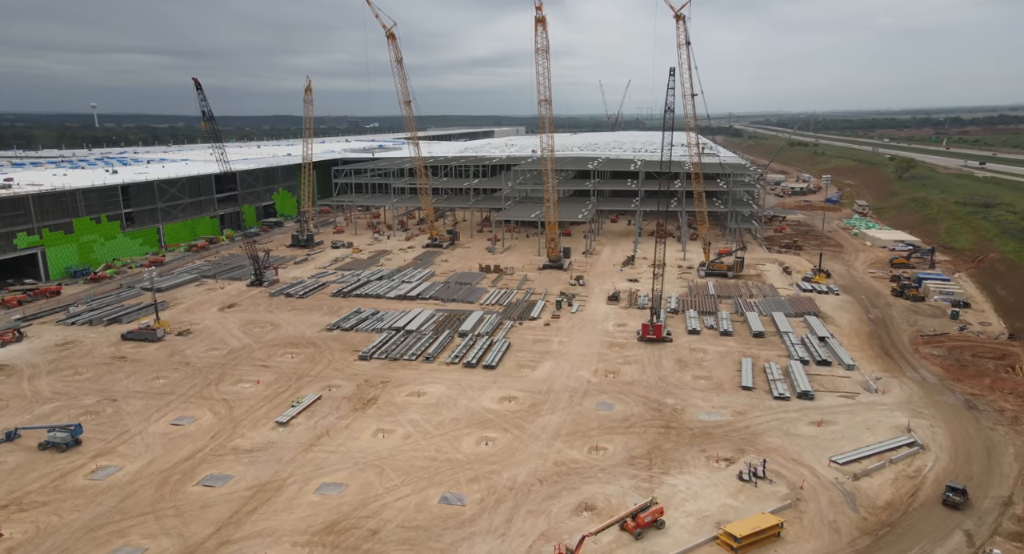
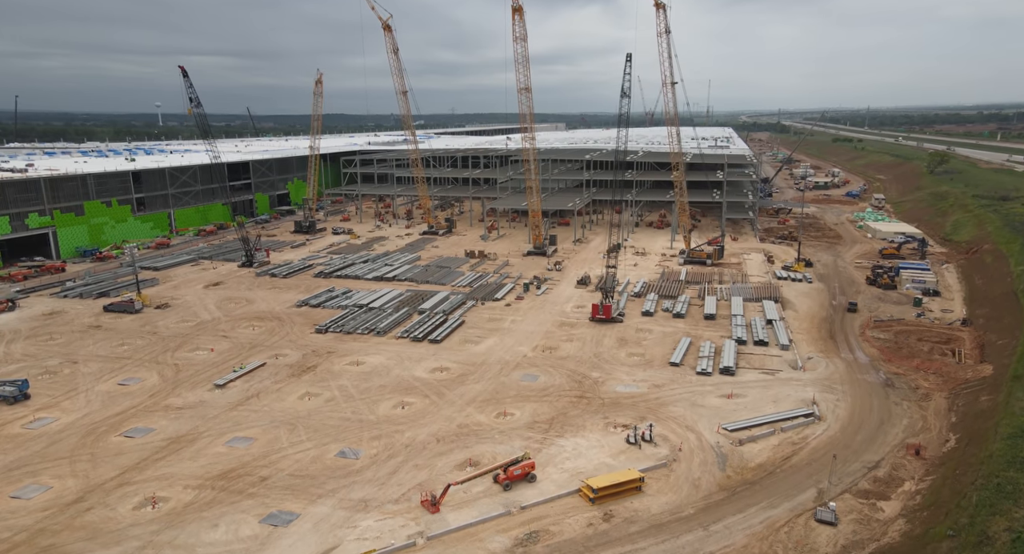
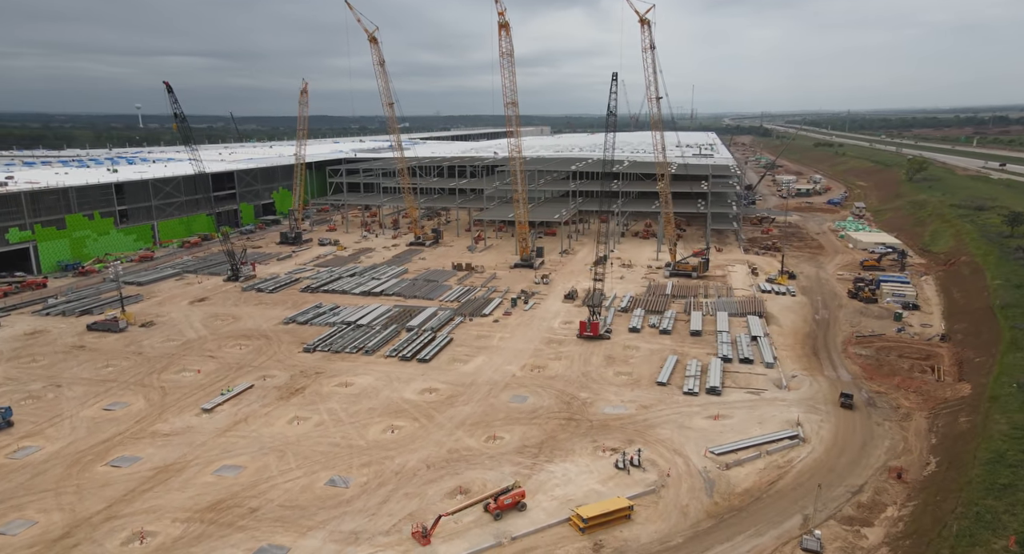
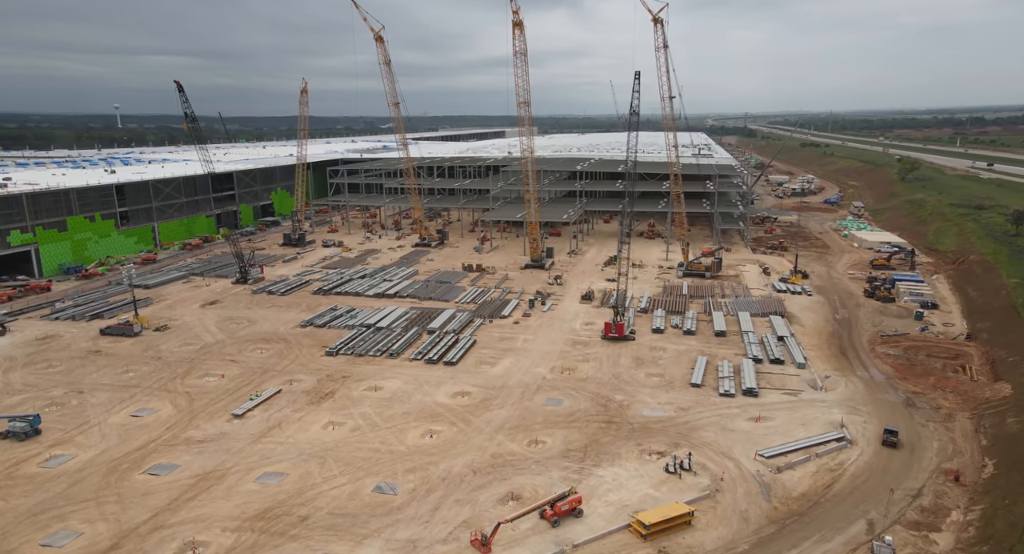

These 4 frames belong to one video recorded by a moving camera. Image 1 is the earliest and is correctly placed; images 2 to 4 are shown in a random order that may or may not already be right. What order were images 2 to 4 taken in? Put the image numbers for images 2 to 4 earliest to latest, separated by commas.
4, 3, 2
